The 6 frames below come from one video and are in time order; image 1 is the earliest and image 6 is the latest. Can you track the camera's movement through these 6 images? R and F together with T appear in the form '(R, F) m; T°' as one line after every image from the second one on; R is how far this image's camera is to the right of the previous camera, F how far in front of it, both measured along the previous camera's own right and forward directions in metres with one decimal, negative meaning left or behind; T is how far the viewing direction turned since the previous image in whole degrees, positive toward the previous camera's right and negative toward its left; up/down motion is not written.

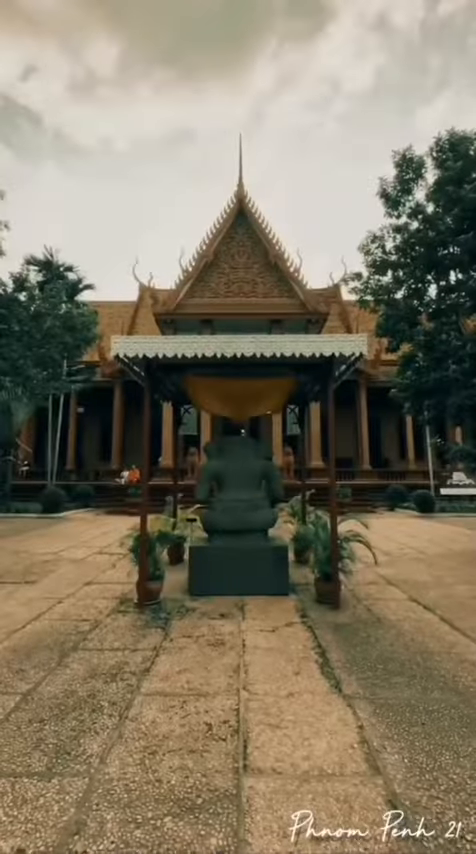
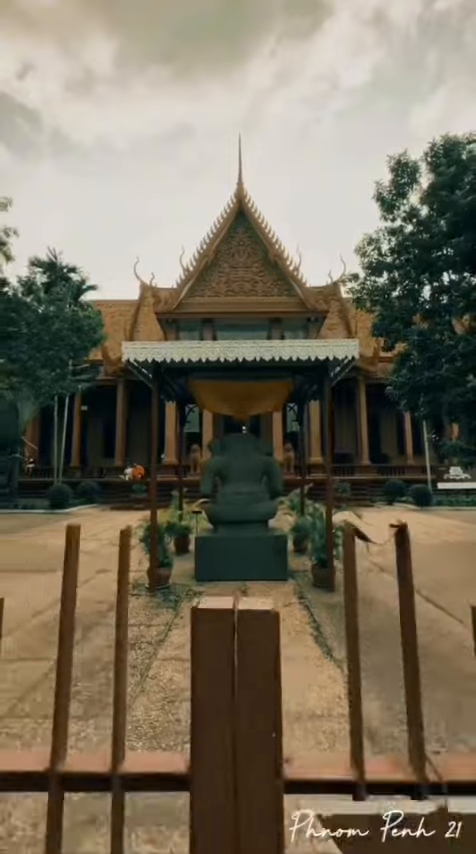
(0.0, -0.5) m; 0°
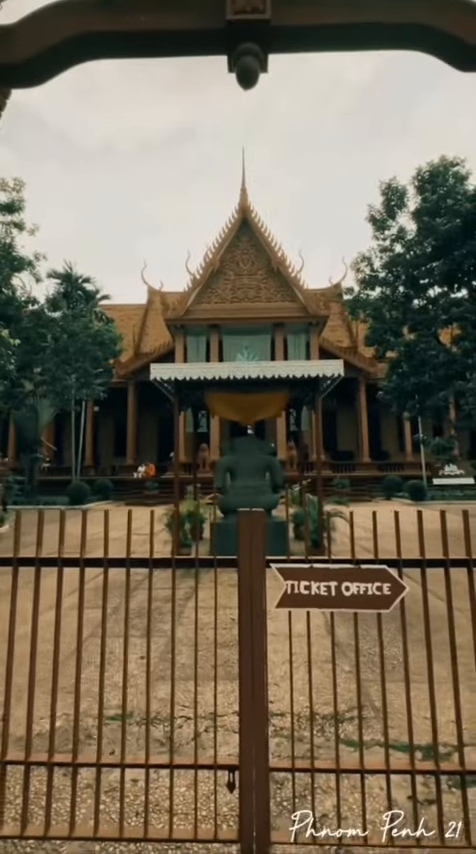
(0.0, -1.3) m; -1°
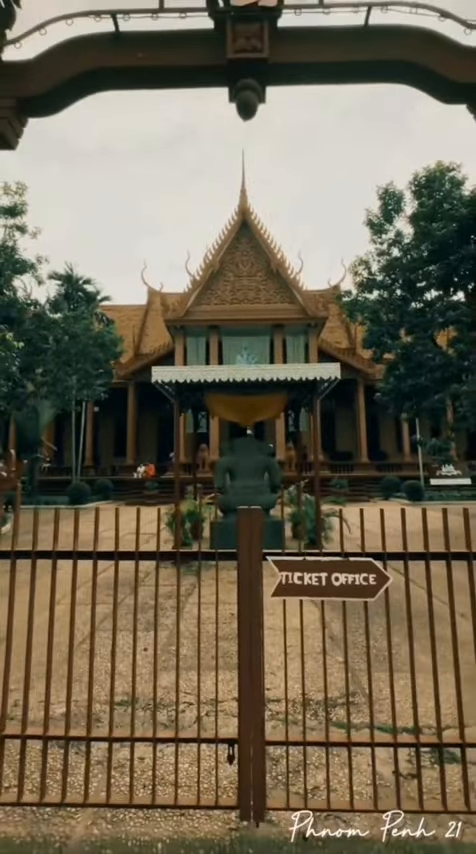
(0.0, -0.2) m; 0°
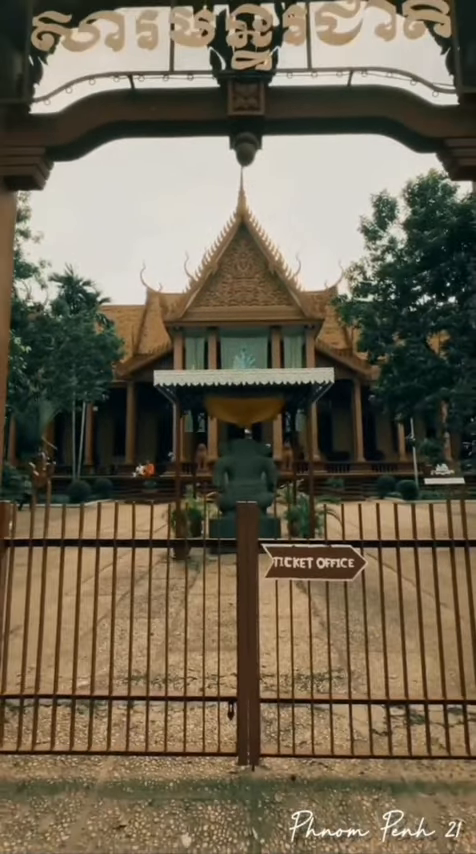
(0.0, -0.4) m; 0°
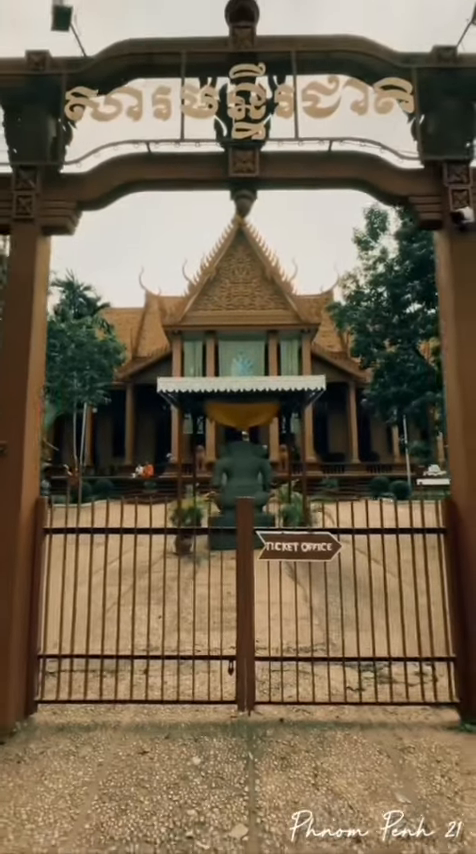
(0.0, -0.5) m; 0°
